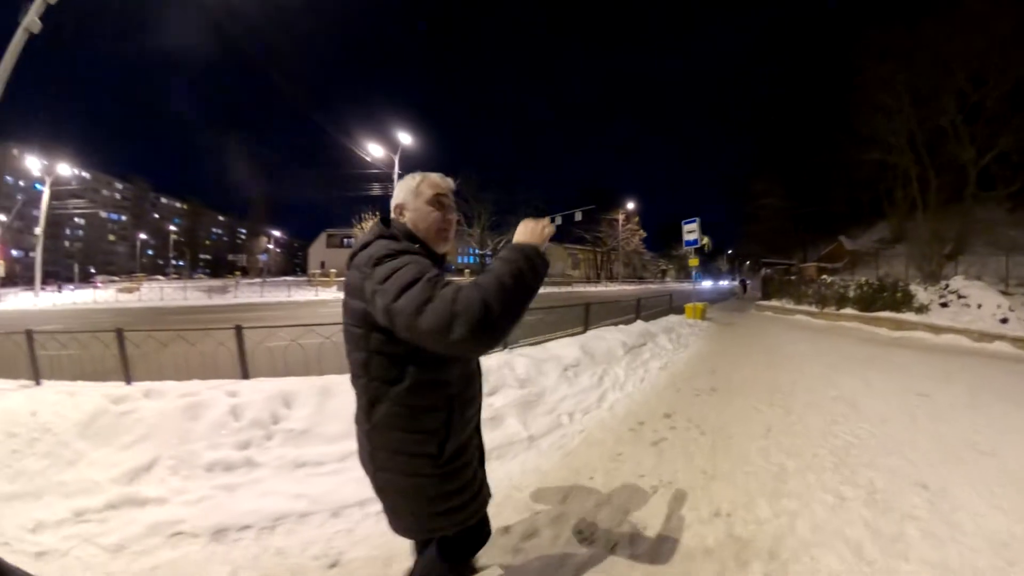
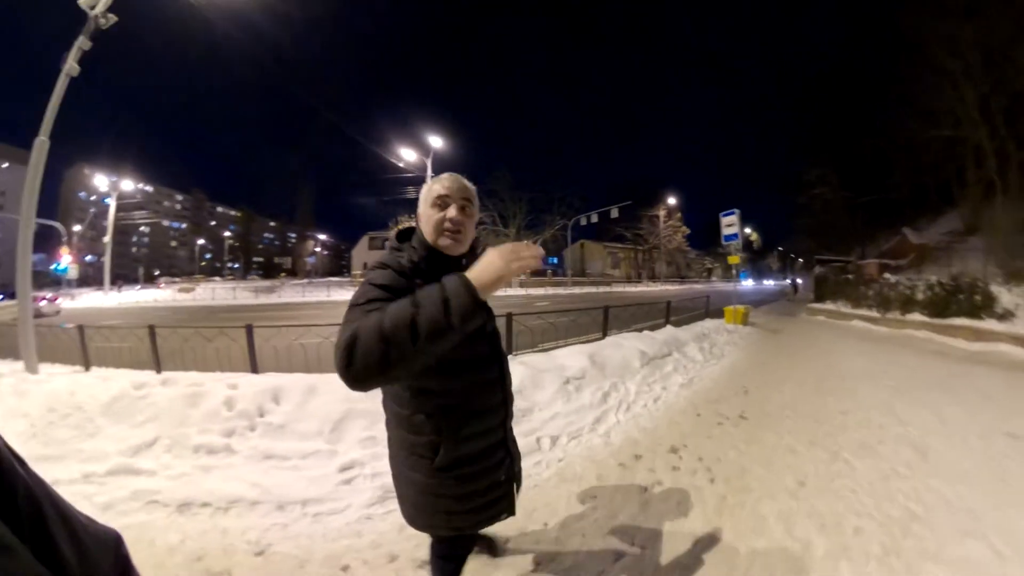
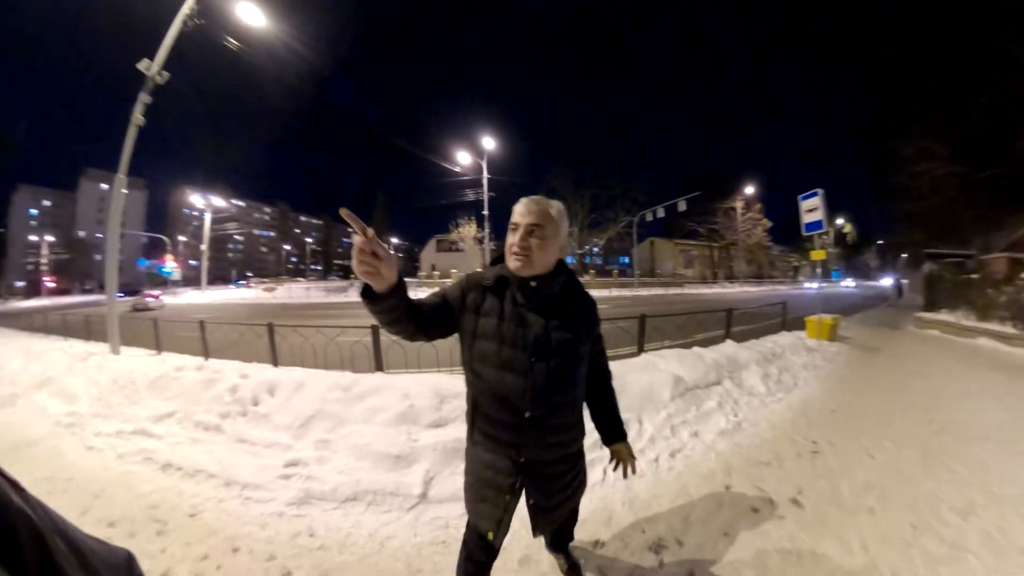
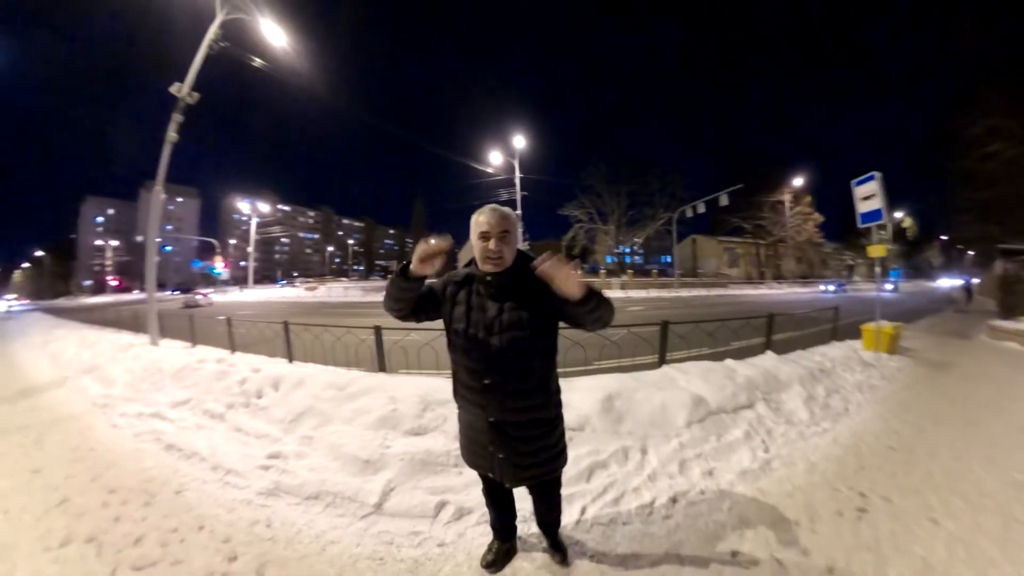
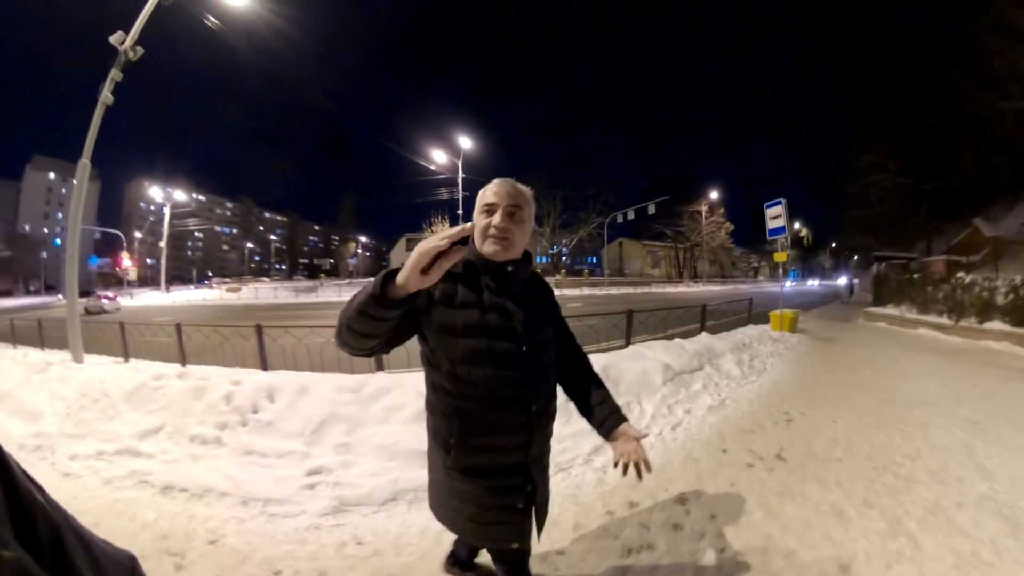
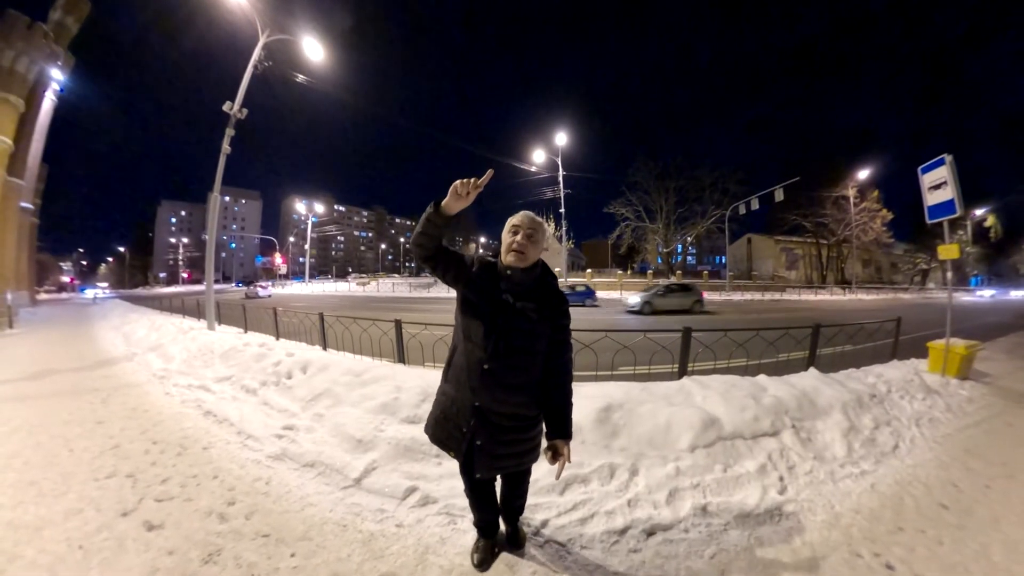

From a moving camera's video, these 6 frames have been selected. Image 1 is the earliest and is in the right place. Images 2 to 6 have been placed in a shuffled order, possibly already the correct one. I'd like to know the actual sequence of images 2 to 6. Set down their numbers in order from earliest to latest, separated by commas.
2, 5, 3, 4, 6
